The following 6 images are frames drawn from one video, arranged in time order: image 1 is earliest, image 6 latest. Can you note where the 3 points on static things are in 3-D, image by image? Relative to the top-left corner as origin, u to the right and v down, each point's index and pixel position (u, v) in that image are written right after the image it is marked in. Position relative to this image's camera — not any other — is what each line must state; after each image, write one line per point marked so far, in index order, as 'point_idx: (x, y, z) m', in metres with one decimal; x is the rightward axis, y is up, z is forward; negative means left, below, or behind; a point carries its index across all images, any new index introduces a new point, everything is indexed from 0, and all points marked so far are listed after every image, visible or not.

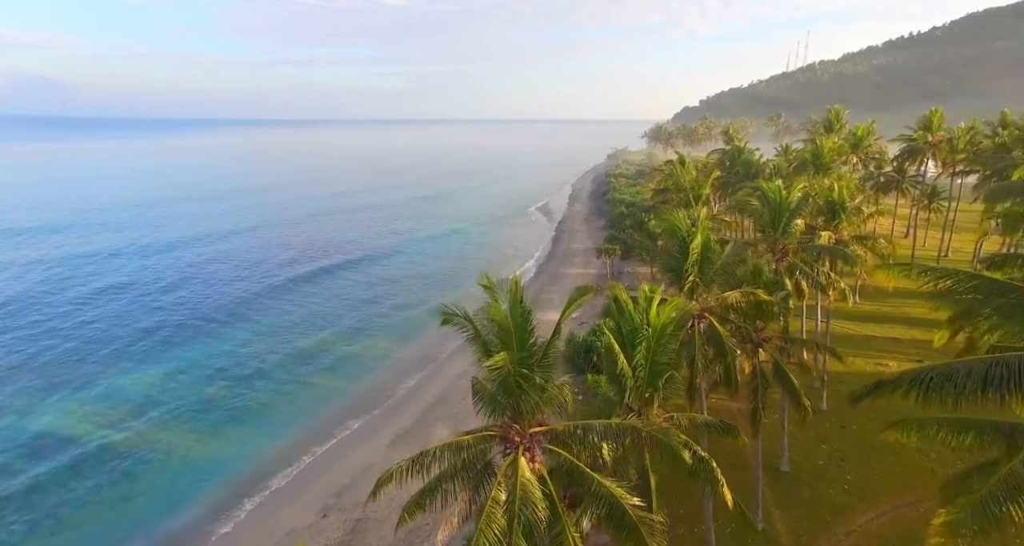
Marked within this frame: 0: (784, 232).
0: (+9.3, +1.4, +19.2) m
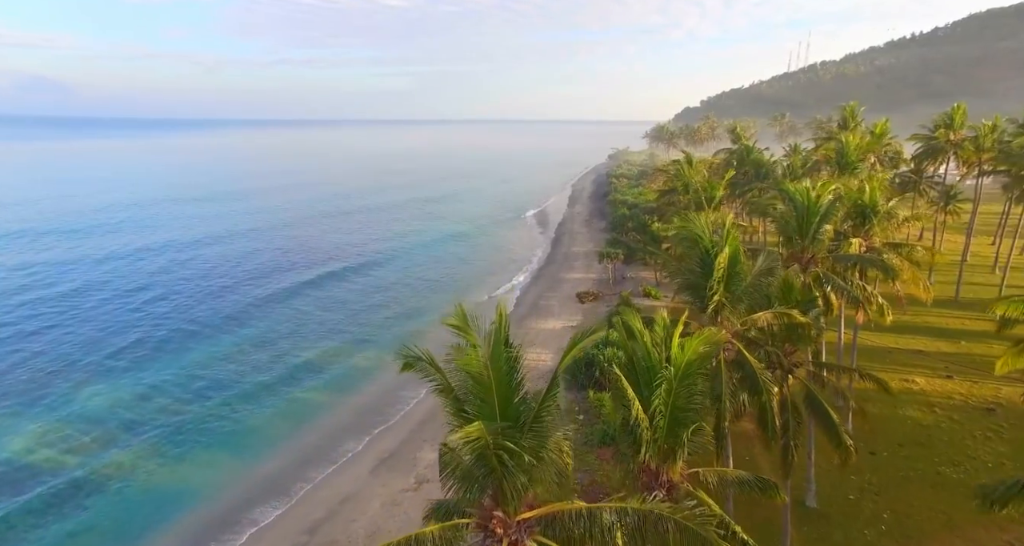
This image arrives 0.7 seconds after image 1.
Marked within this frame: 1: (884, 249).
0: (+9.1, +1.0, +17.0) m
1: (+12.7, +0.8, +19.1) m
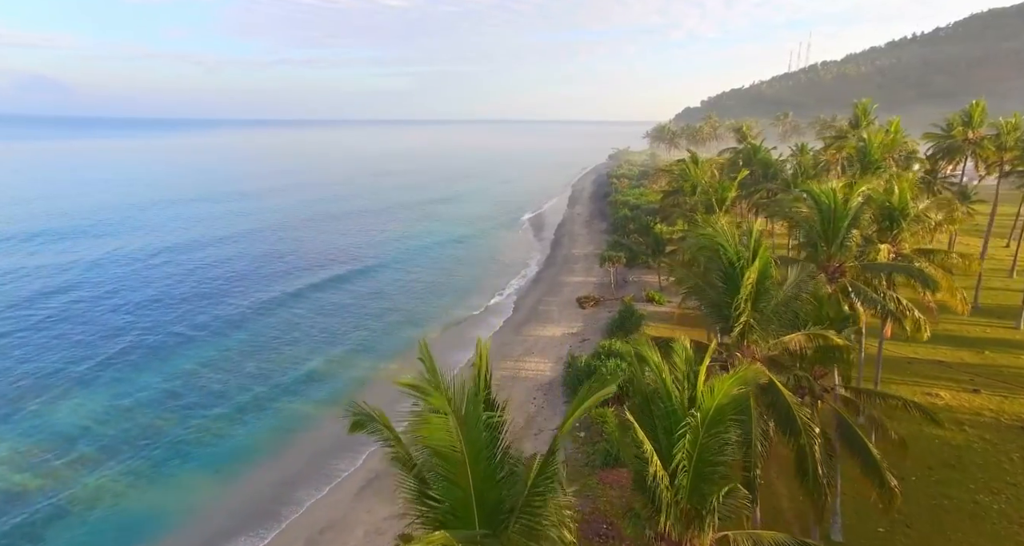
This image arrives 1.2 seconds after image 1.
0: (+9.0, +0.7, +15.4) m
1: (+12.5, +0.5, +17.4) m
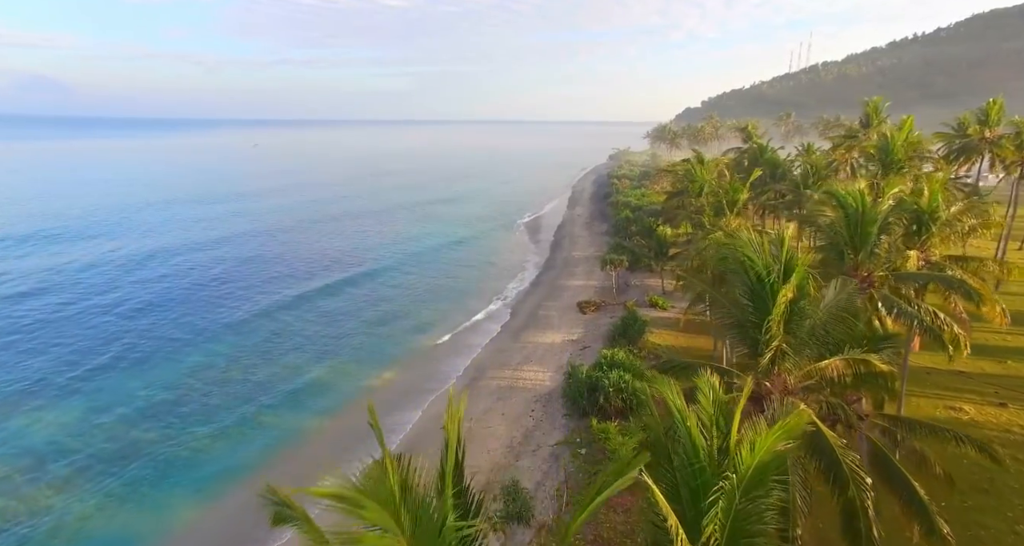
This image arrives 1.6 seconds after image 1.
0: (+8.9, +0.5, +14.0) m
1: (+12.4, +0.3, +16.0) m
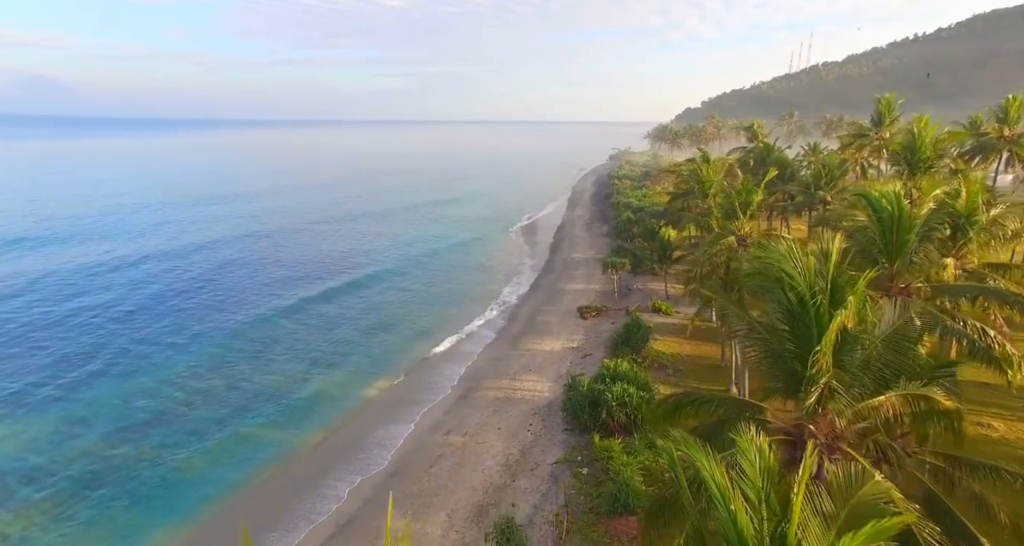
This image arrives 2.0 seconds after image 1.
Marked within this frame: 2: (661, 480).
0: (+8.7, +0.2, +12.5) m
1: (+12.3, 0.0, +14.6) m
2: (+5.1, -7.1, +19.3) m
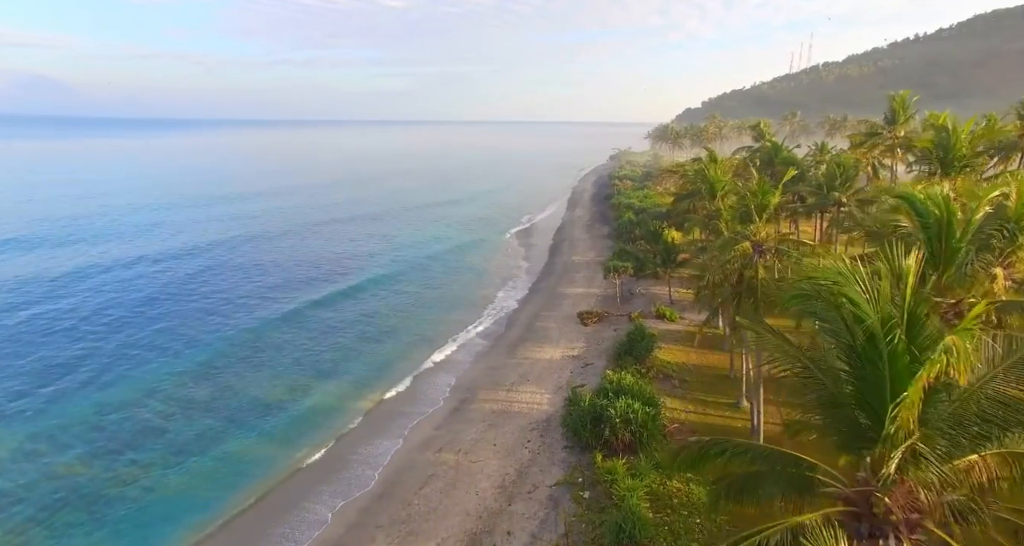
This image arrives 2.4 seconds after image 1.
0: (+8.6, 0.0, +11.0) m
1: (+12.2, -0.2, +13.0) m
2: (+5.0, -7.4, +17.7) m
